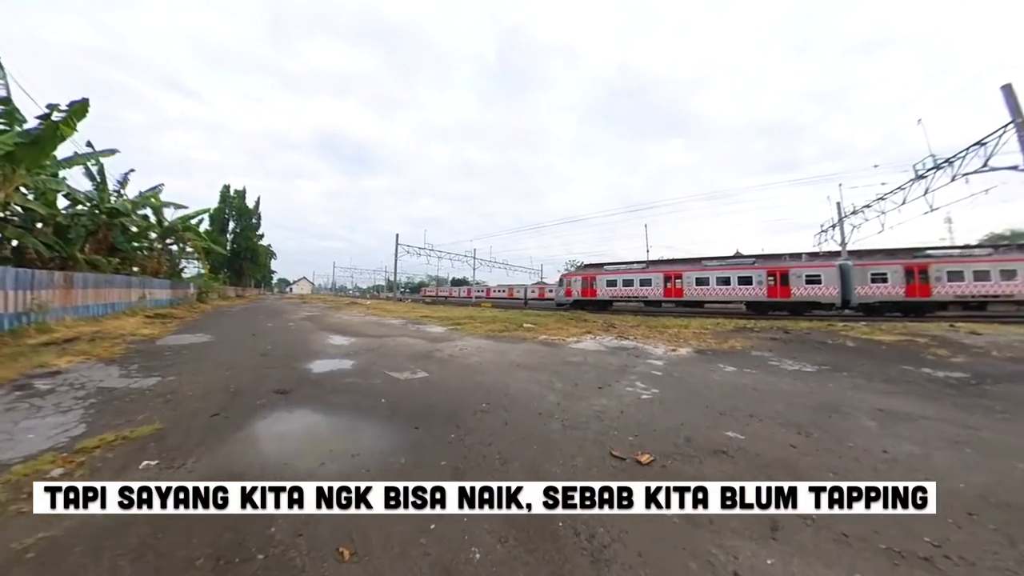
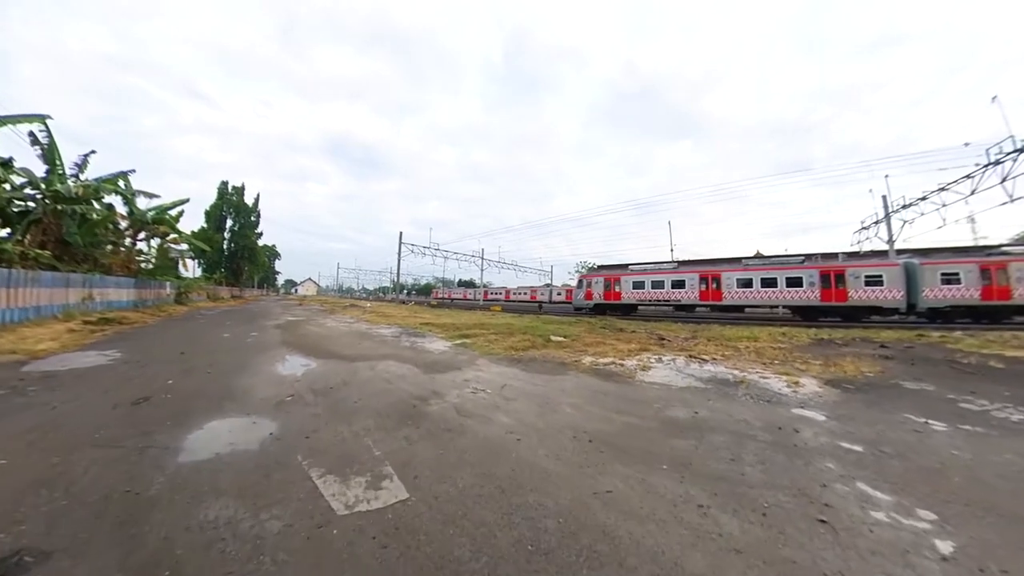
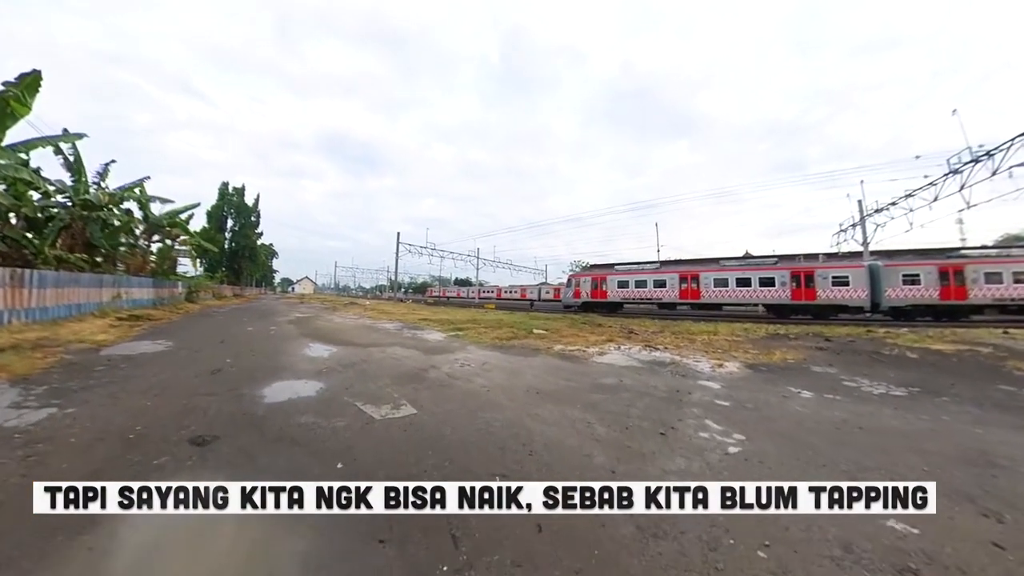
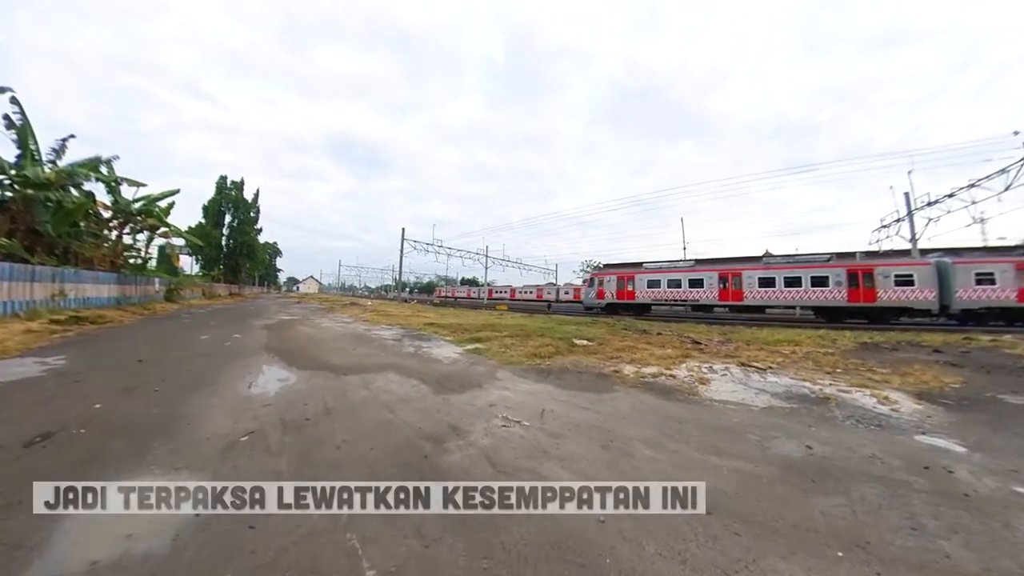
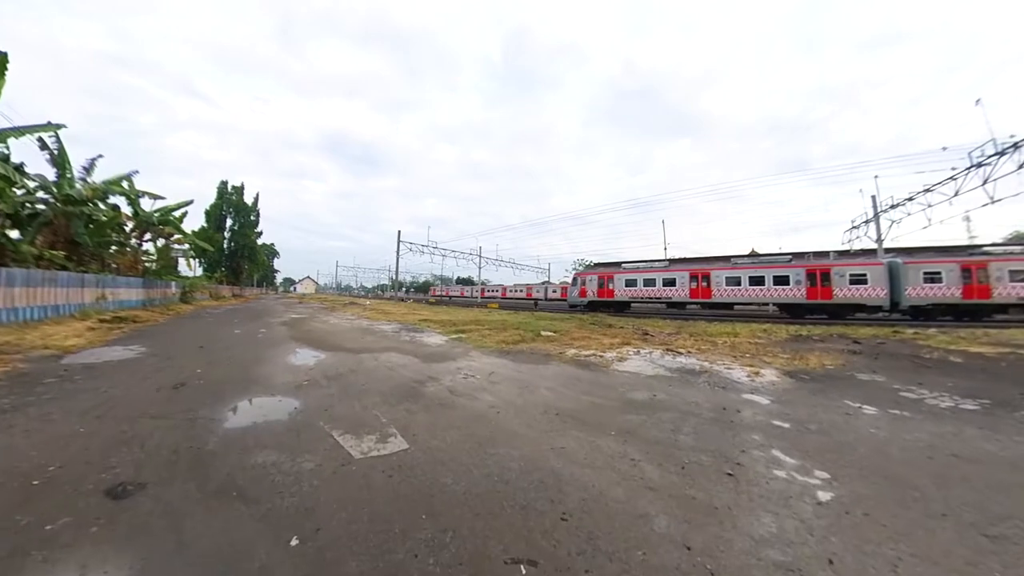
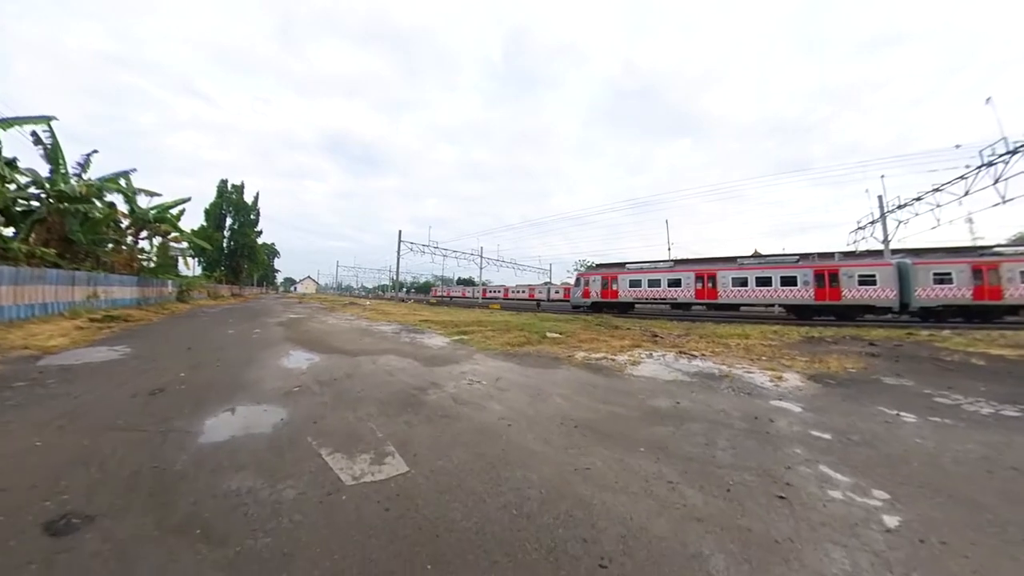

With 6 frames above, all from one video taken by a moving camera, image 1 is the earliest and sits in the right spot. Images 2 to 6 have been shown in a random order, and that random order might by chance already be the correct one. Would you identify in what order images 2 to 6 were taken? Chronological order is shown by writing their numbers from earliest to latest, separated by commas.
3, 5, 6, 2, 4
